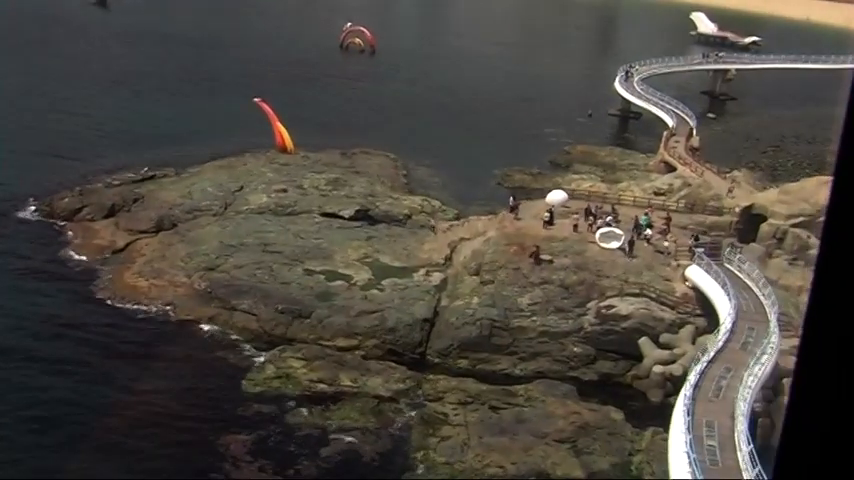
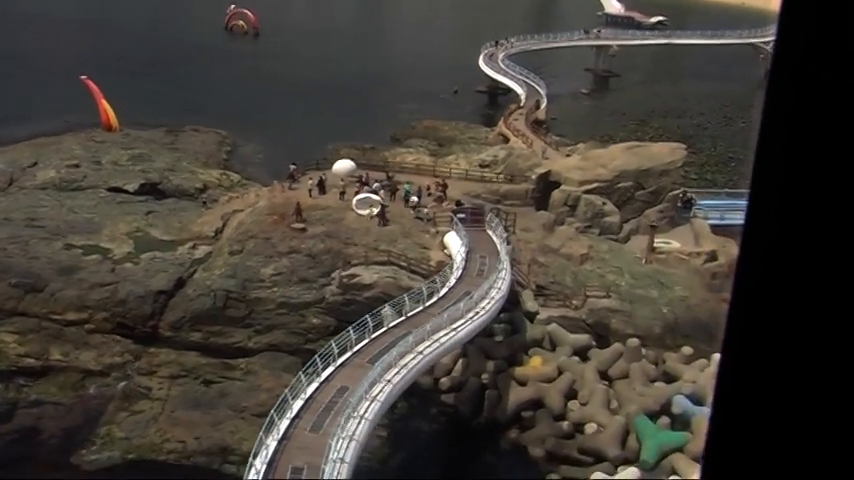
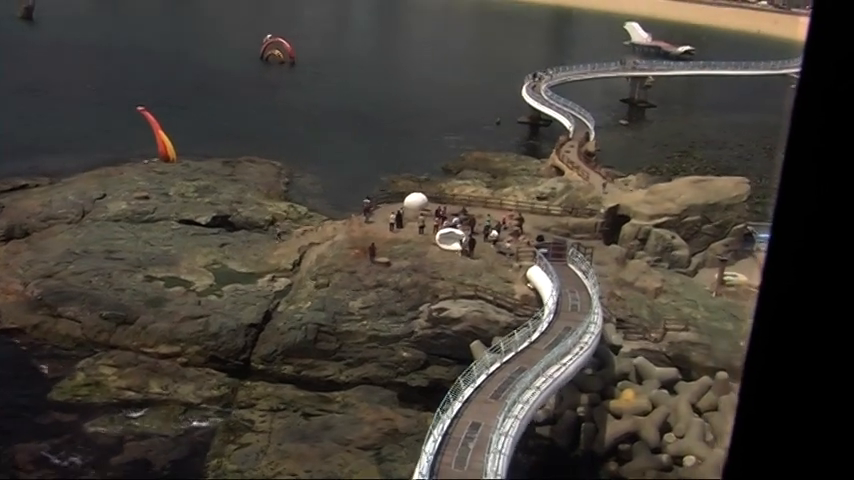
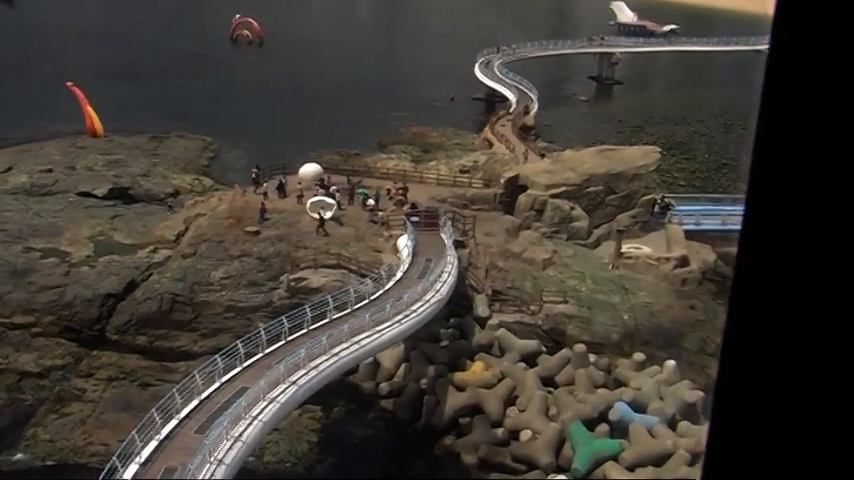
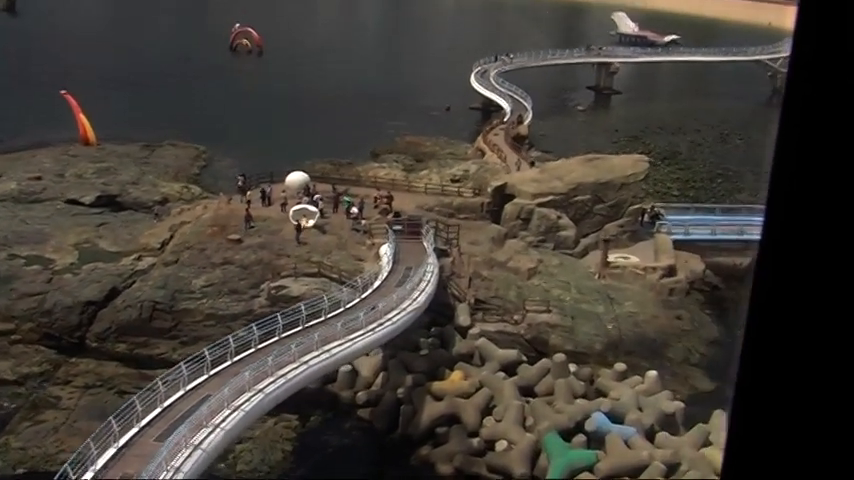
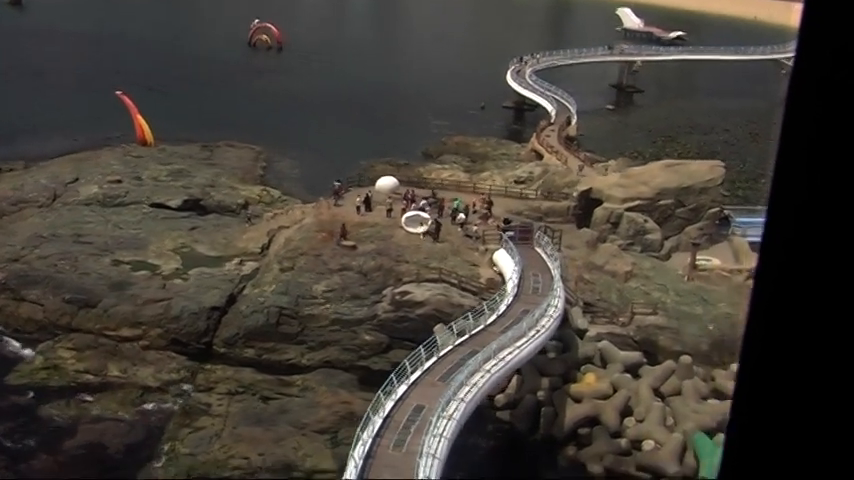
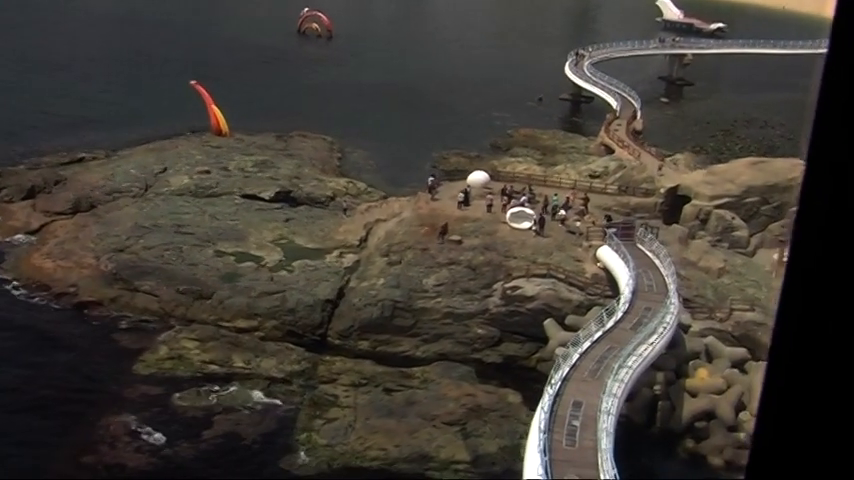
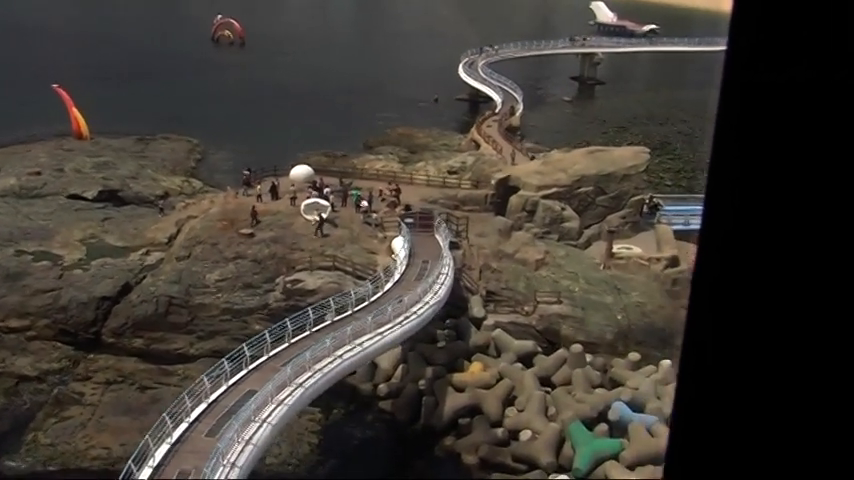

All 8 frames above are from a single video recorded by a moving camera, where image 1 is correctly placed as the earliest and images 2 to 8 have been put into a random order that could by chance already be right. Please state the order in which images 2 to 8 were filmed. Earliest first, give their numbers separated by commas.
7, 3, 6, 2, 8, 4, 5
